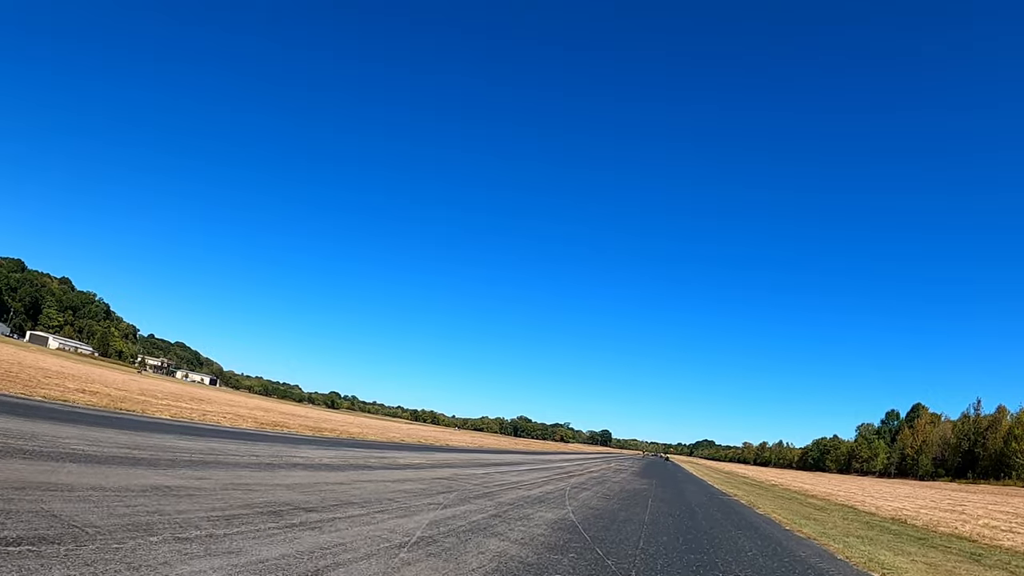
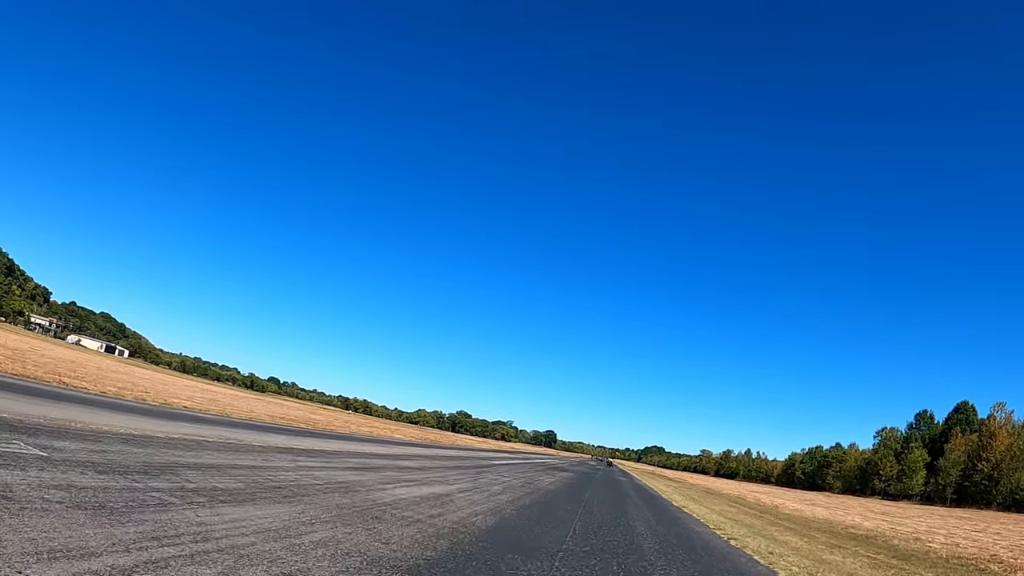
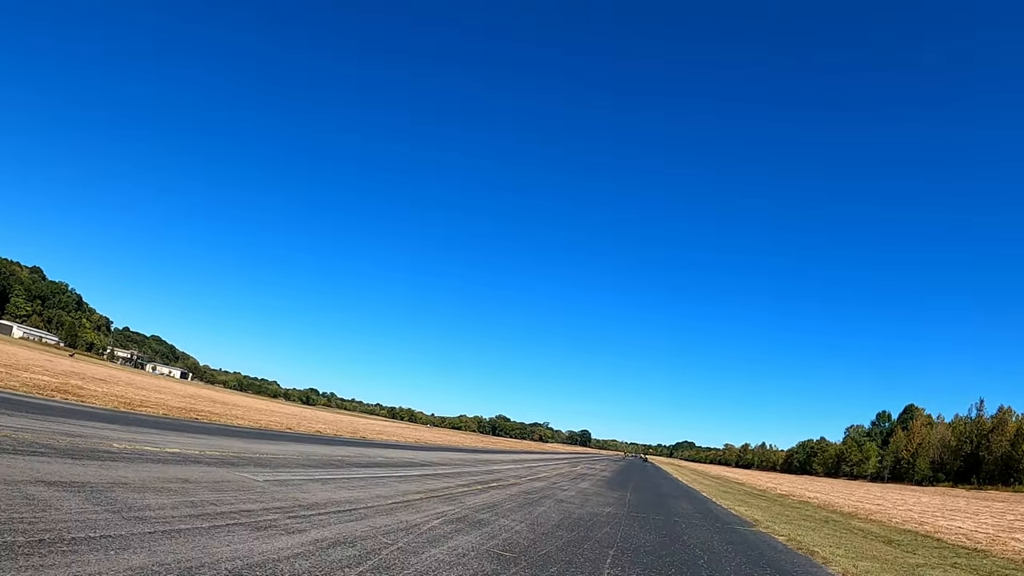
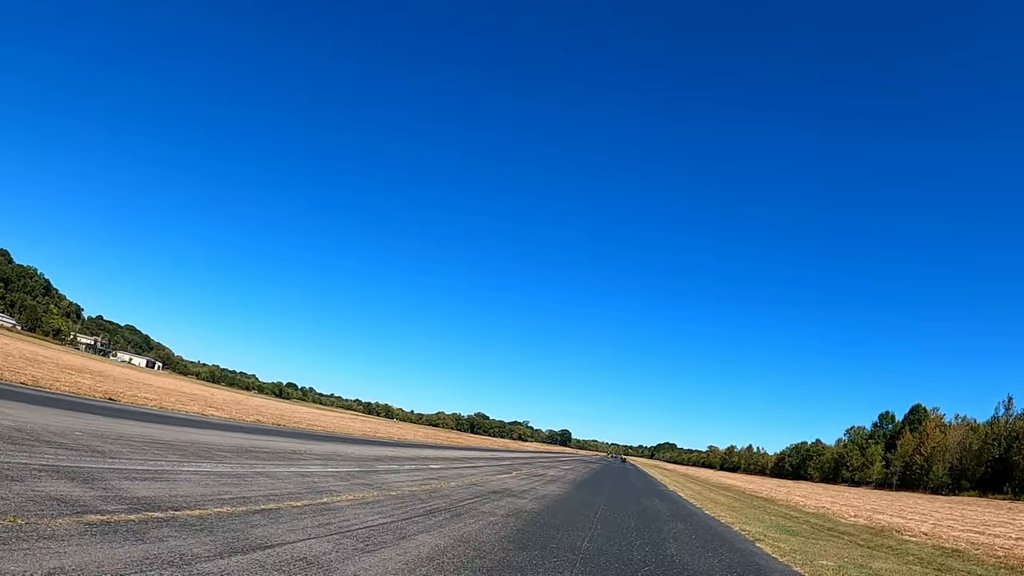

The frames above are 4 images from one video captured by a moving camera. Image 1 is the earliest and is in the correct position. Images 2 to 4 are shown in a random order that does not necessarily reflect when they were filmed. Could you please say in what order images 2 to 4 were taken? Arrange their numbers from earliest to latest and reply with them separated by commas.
3, 4, 2
